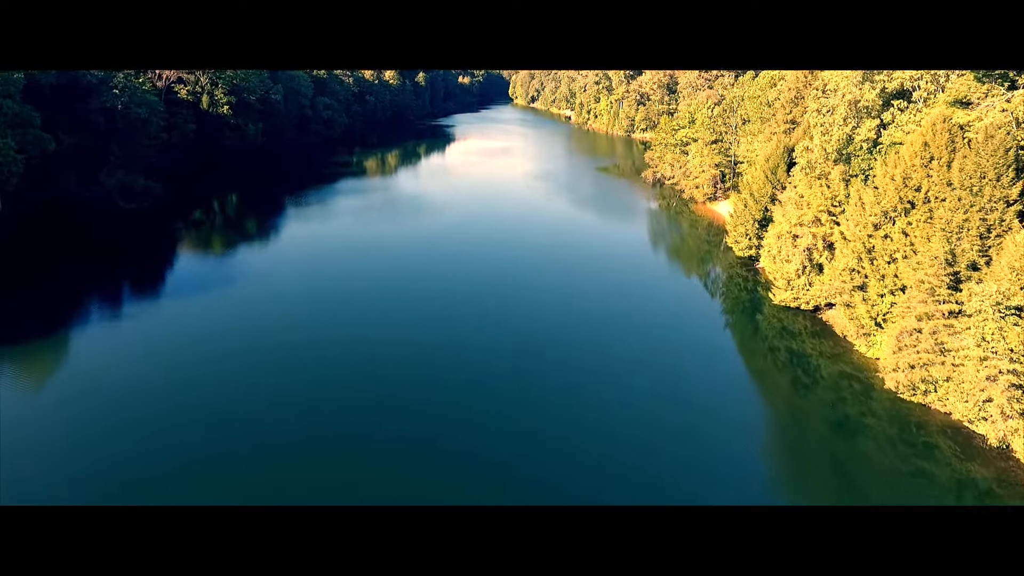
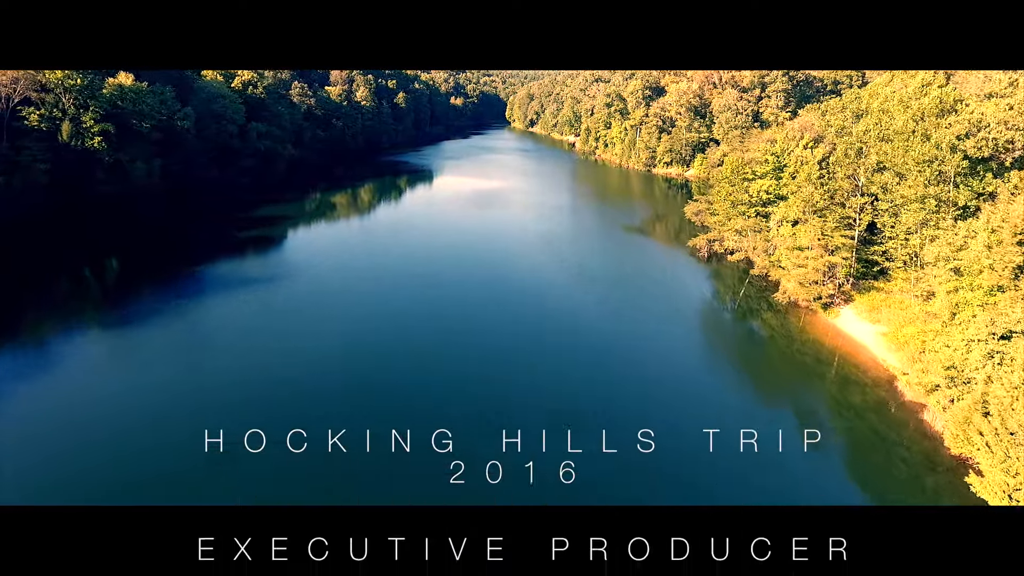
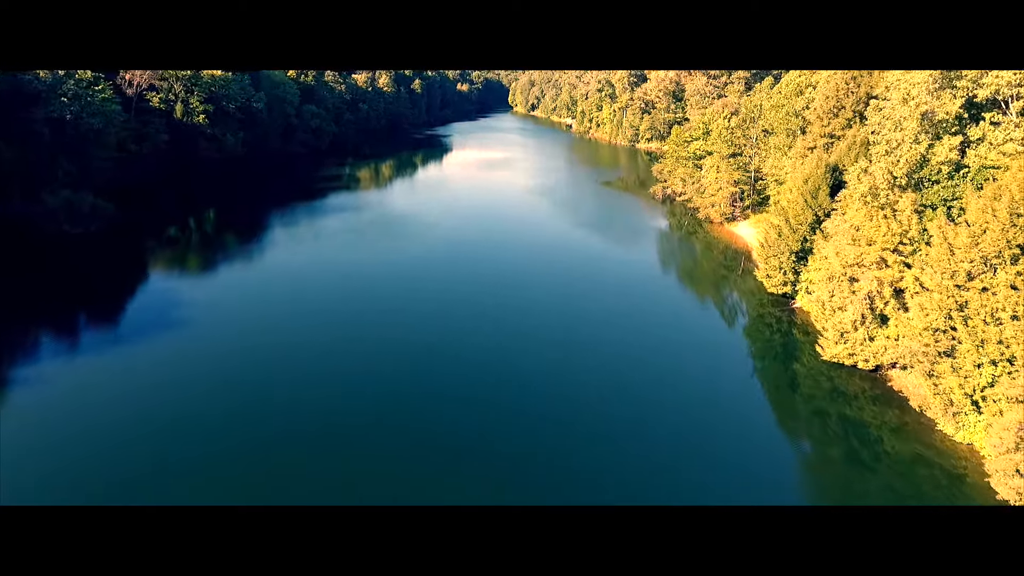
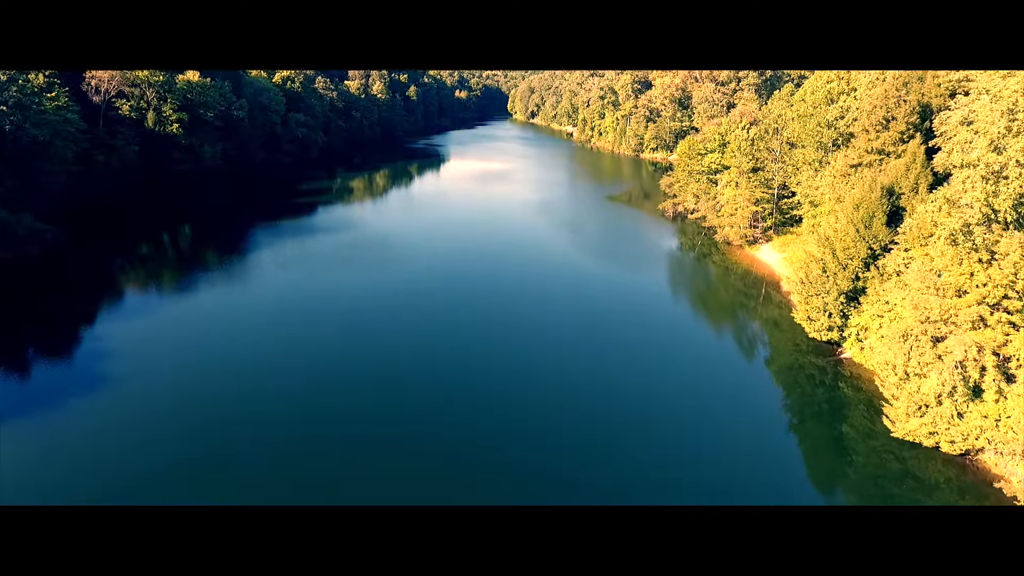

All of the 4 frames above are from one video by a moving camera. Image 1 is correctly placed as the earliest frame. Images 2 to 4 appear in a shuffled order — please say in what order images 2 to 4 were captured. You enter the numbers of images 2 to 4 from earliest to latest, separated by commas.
3, 4, 2
